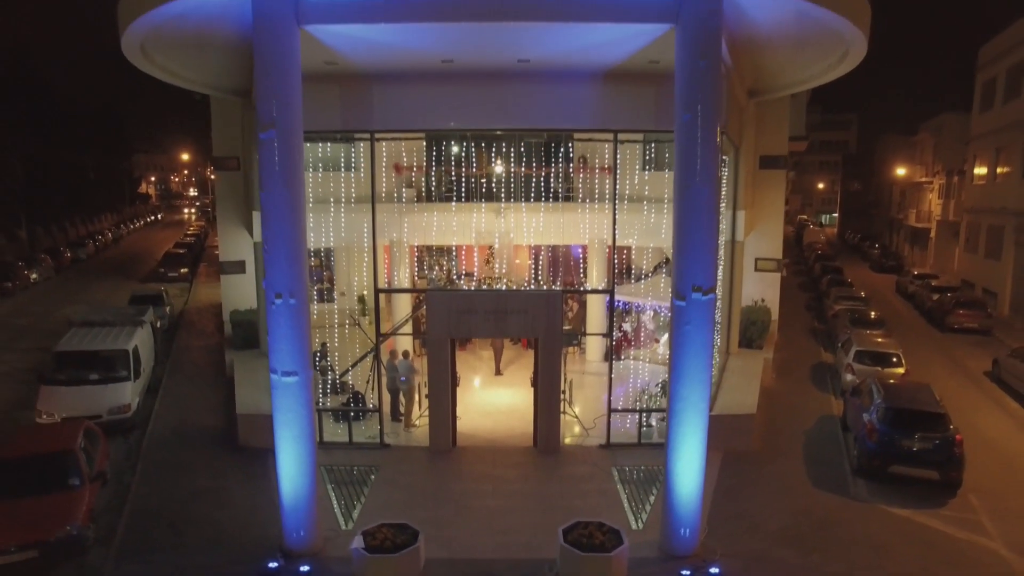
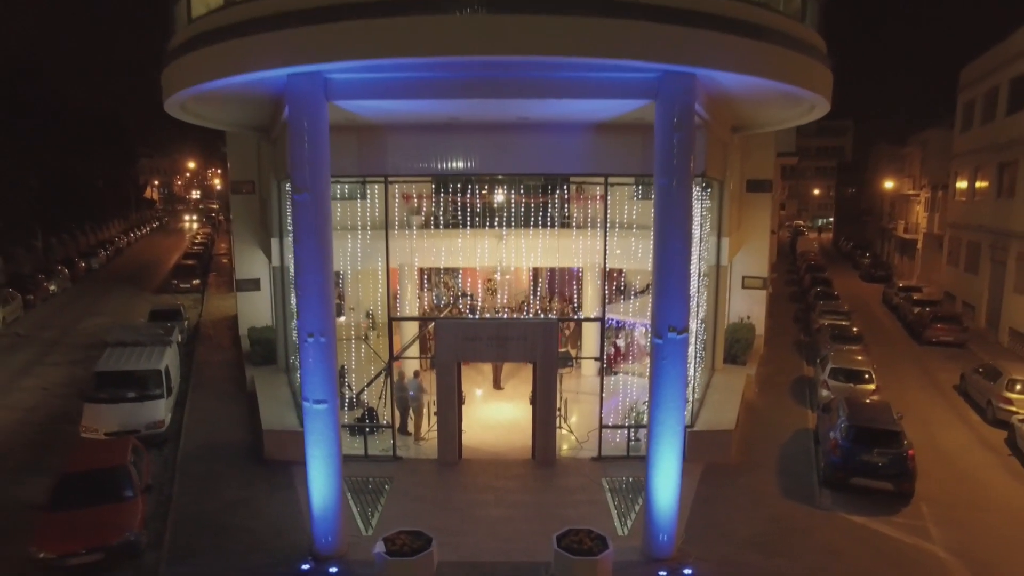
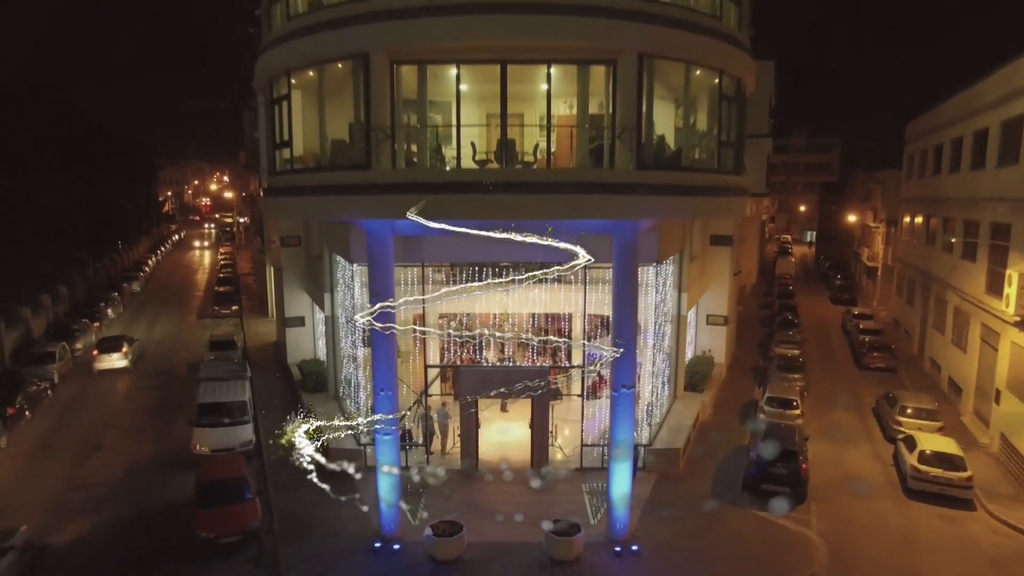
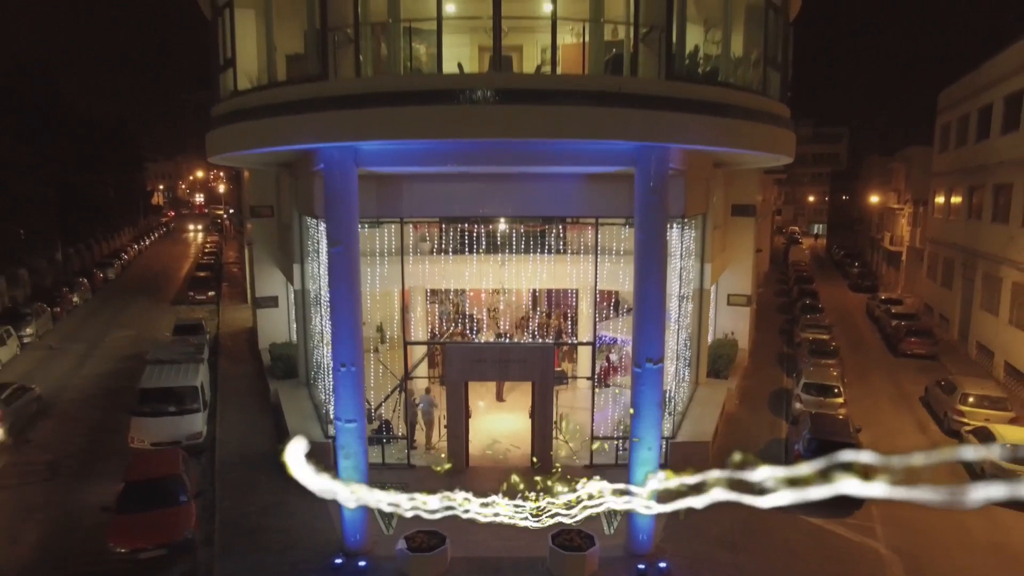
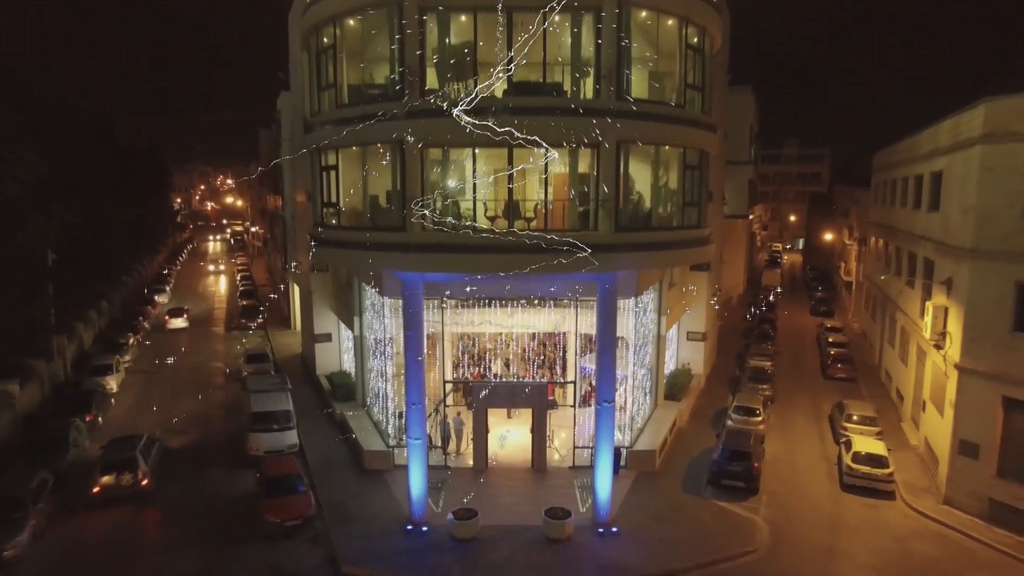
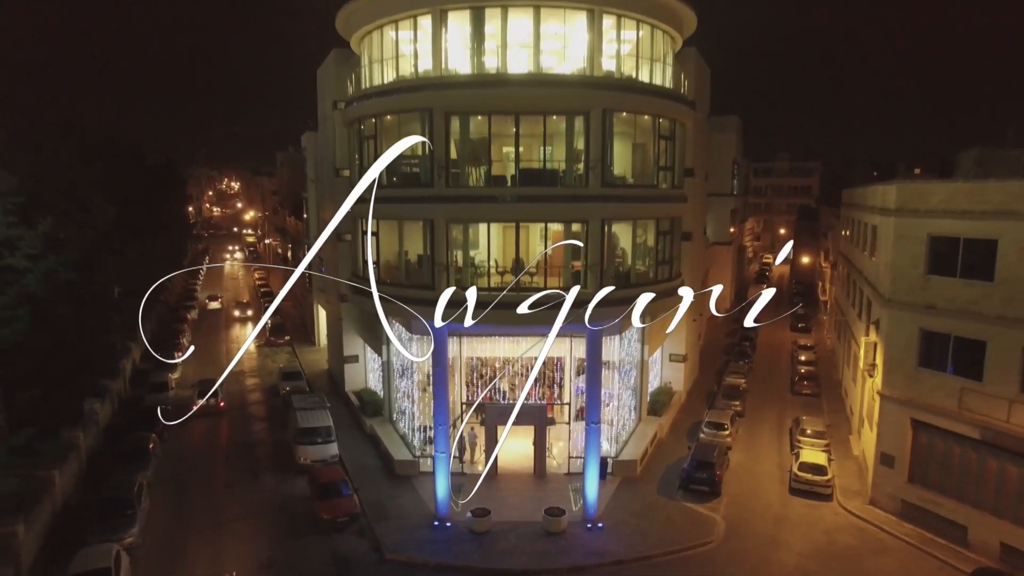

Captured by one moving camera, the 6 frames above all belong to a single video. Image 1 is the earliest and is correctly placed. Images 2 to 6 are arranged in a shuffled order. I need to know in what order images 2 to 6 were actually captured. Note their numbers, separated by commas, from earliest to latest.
2, 4, 3, 5, 6
